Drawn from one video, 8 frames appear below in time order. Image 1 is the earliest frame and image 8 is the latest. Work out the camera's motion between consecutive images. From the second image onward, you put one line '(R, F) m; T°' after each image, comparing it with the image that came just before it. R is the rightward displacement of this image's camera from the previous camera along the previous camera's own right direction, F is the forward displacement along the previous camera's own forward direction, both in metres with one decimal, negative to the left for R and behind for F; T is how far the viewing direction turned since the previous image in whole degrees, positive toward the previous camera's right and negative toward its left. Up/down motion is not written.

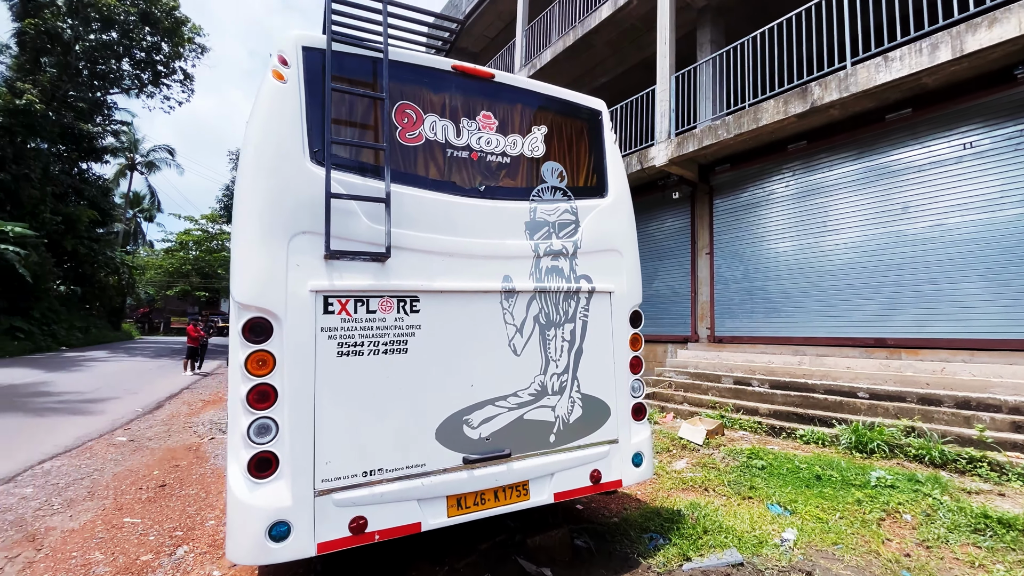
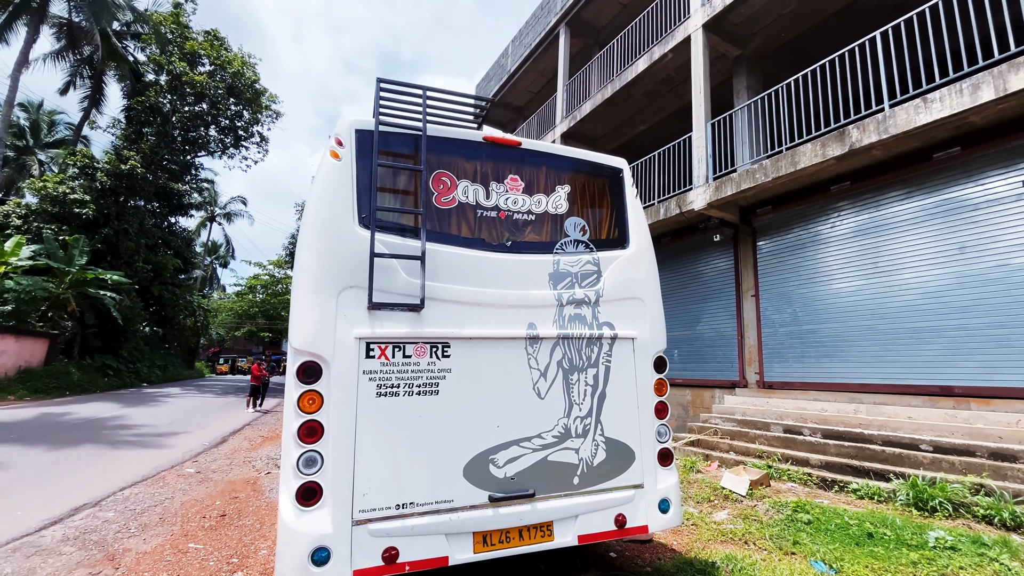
(+0.2, -0.2) m; -6°
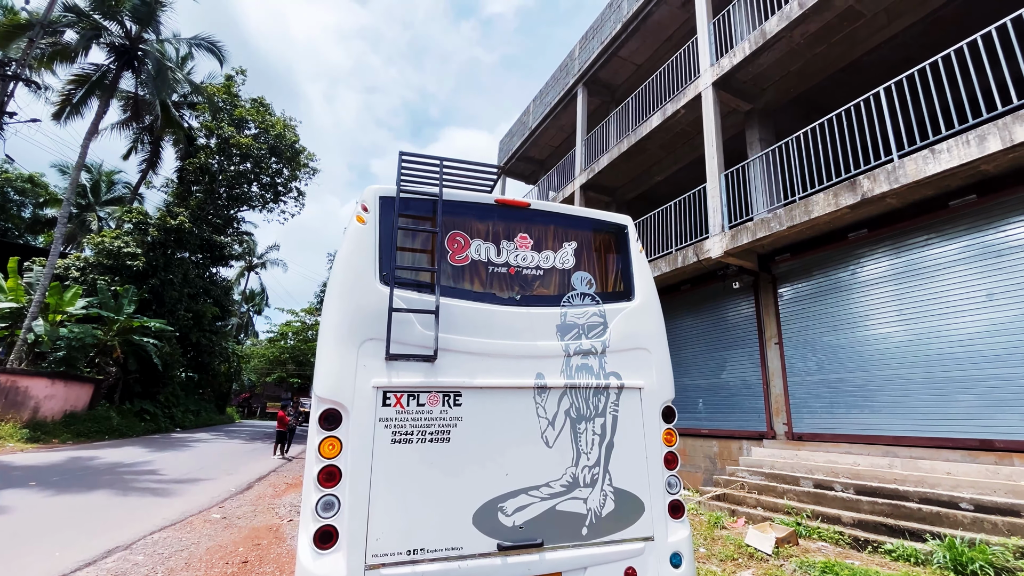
(+0.1, -0.2) m; -3°
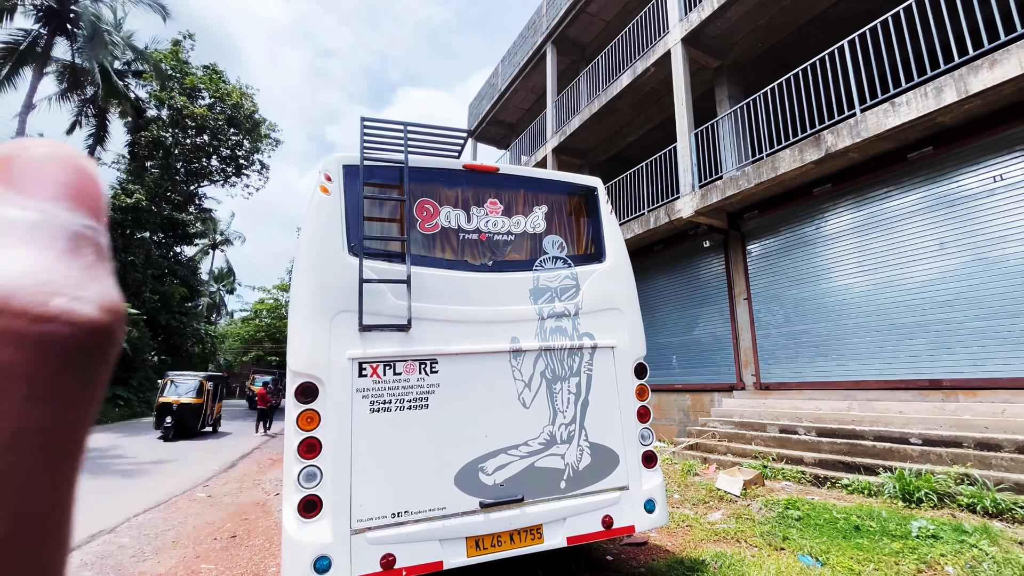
(0.0, 0.0) m; +3°
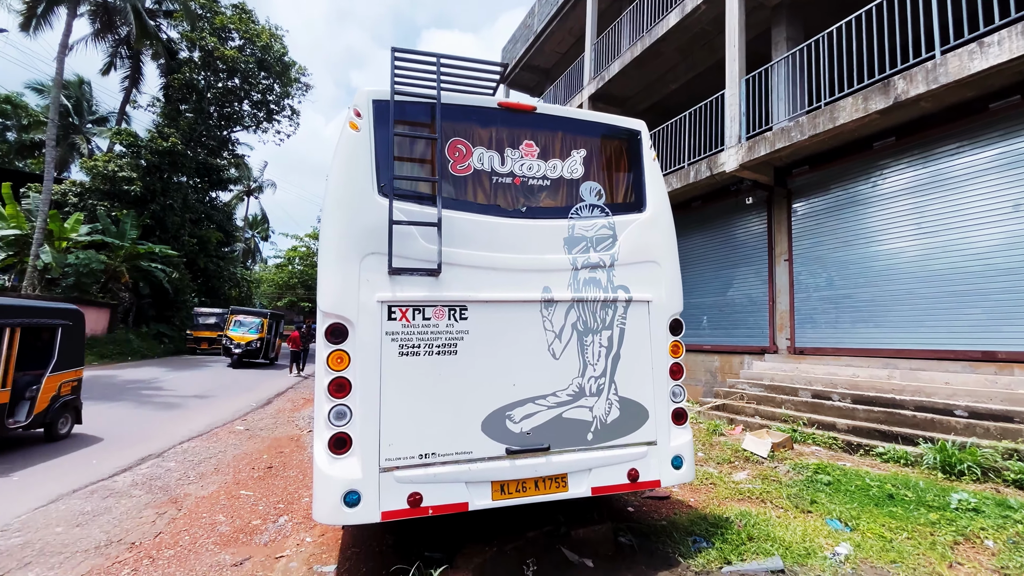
(0.0, +0.1) m; -3°
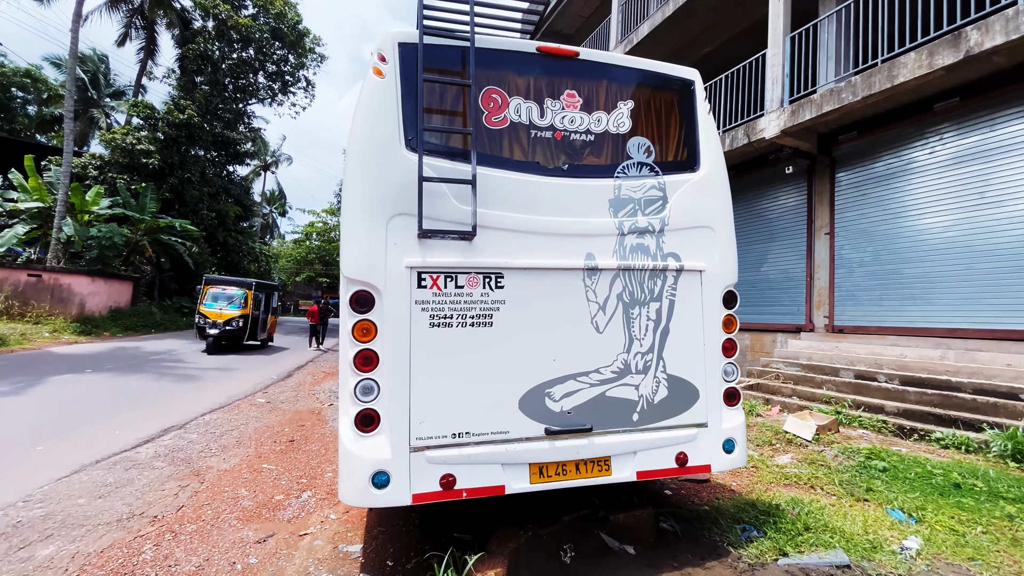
(-0.2, +0.3) m; -2°
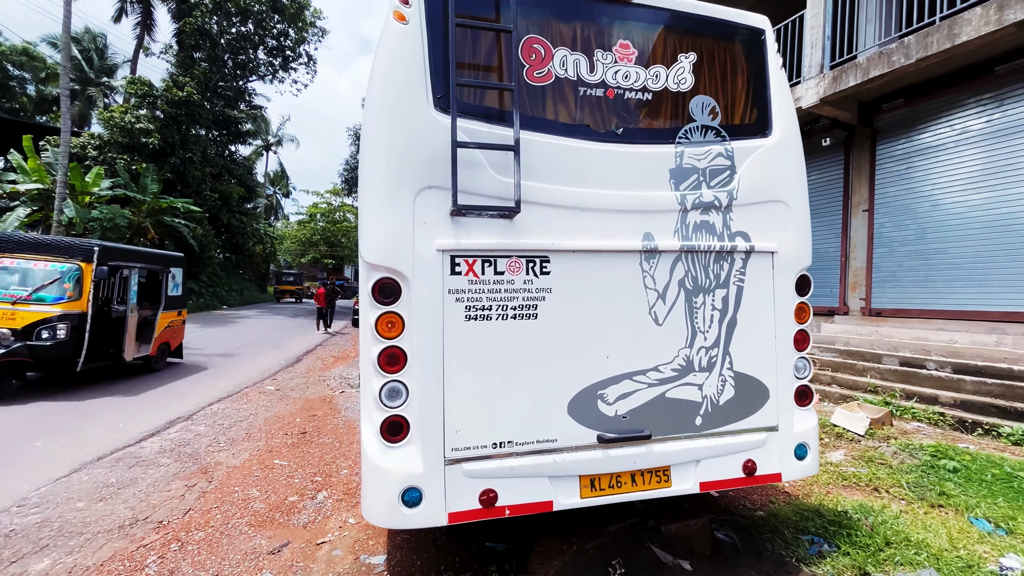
(-0.2, +0.4) m; -1°
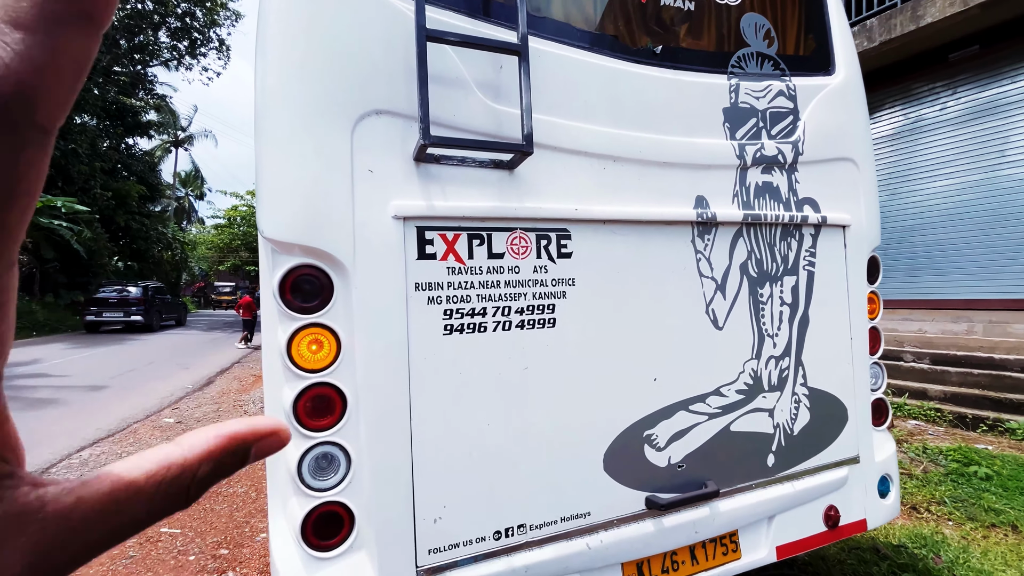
(-0.2, +0.8) m; +8°
